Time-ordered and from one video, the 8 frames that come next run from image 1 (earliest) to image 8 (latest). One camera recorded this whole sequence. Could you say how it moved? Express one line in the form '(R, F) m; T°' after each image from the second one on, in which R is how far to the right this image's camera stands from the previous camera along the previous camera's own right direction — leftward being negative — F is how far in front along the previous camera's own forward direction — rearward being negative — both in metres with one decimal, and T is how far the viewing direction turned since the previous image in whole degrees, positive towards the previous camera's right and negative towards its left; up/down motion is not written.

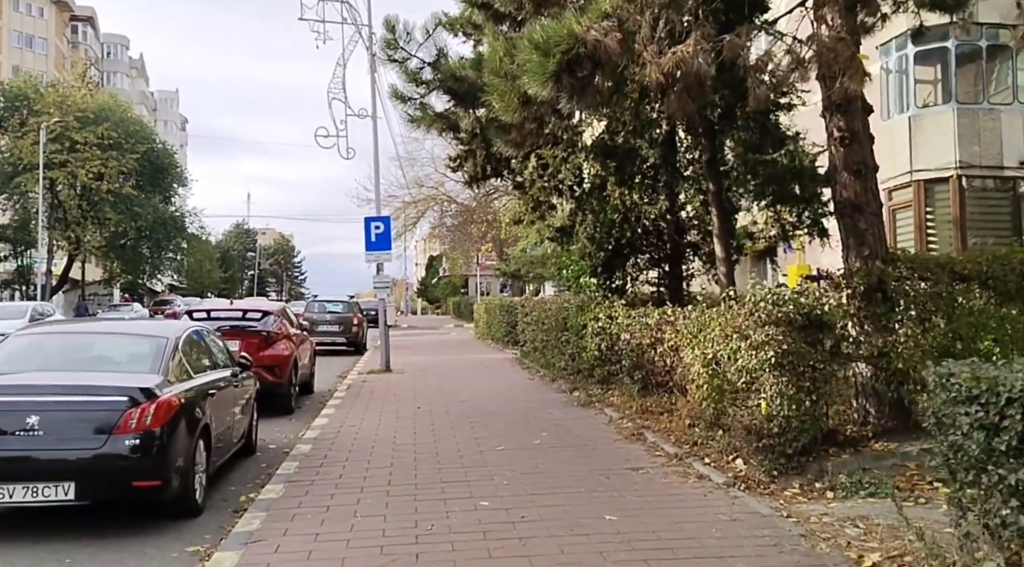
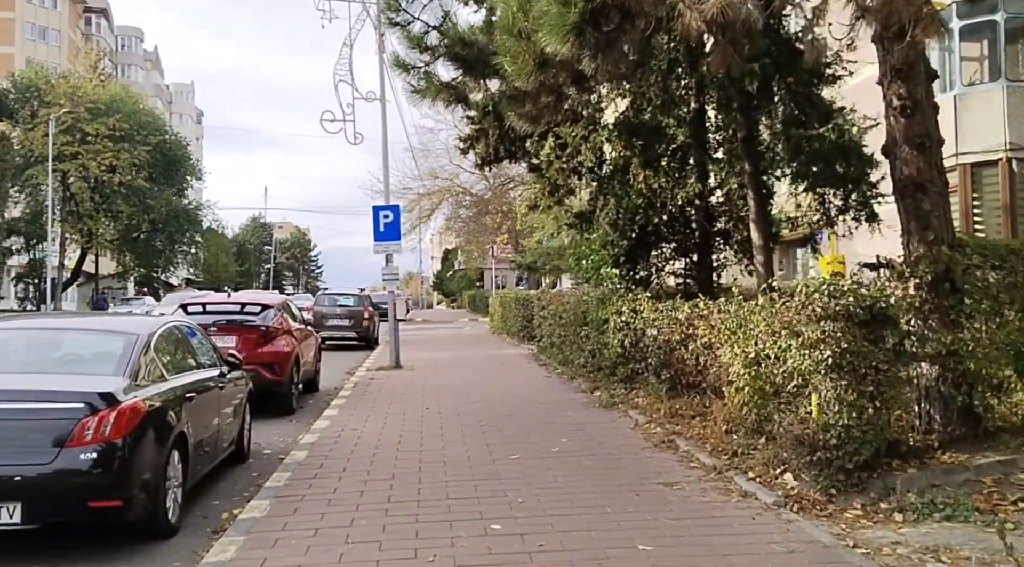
(0.0, +0.9) m; -1°
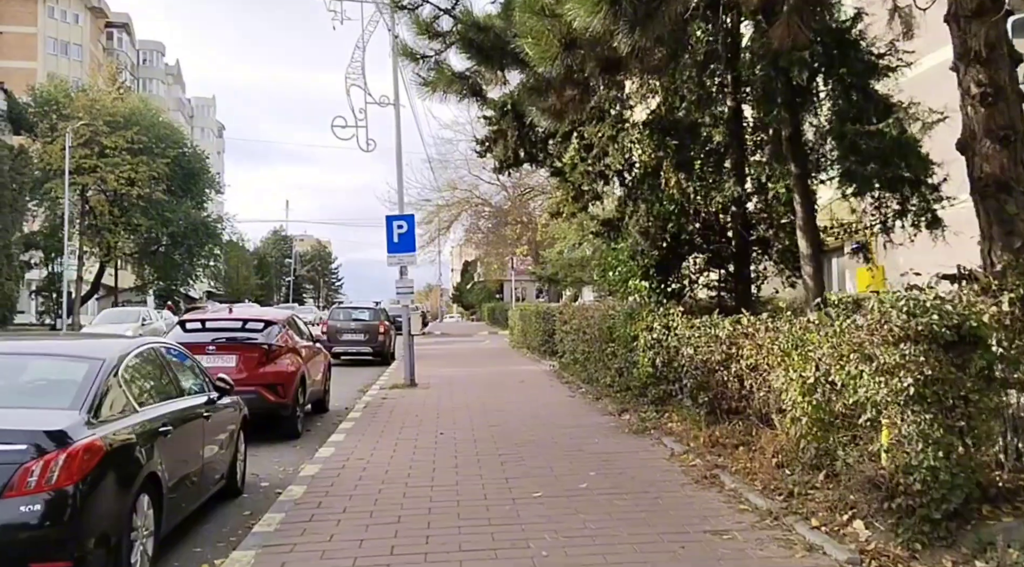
(0.0, +0.9) m; -1°
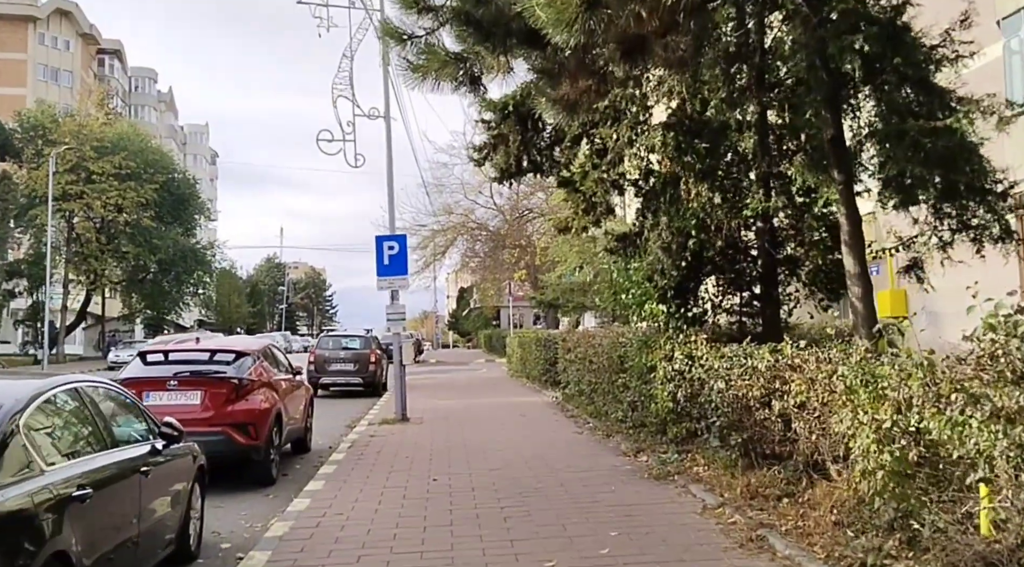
(-0.1, +1.2) m; 0°
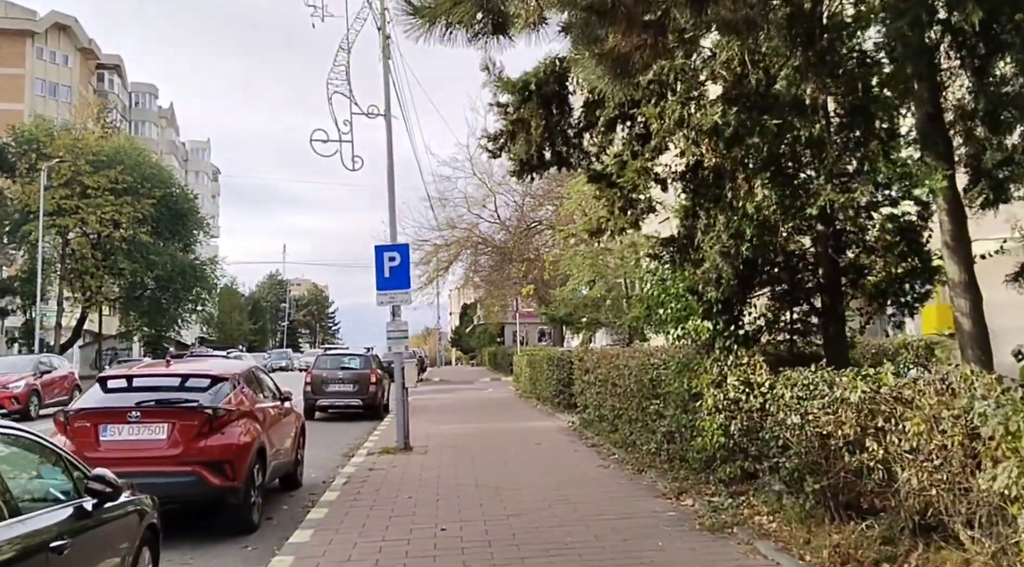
(-0.2, +1.4) m; 0°
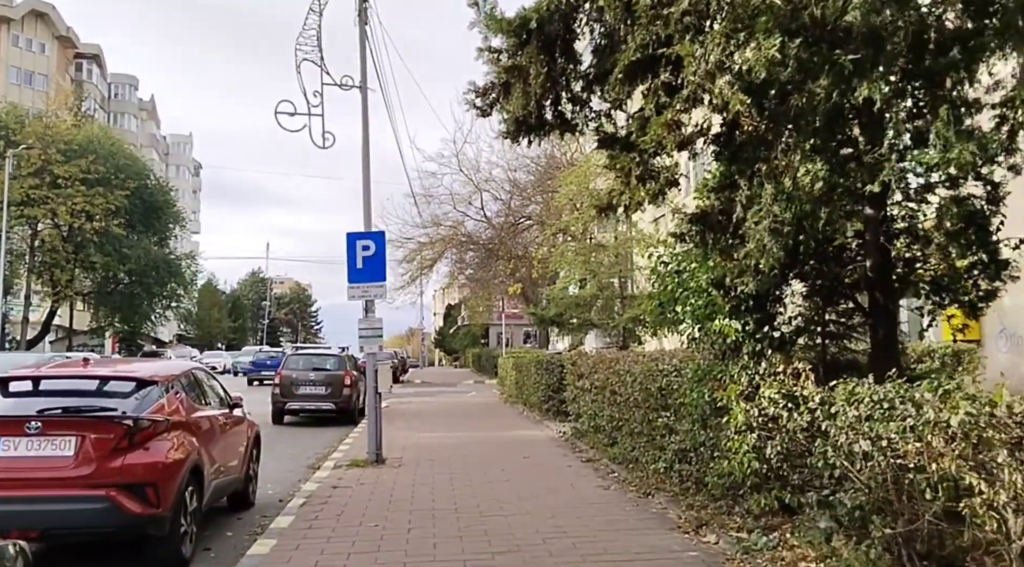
(0.0, +1.5) m; +1°
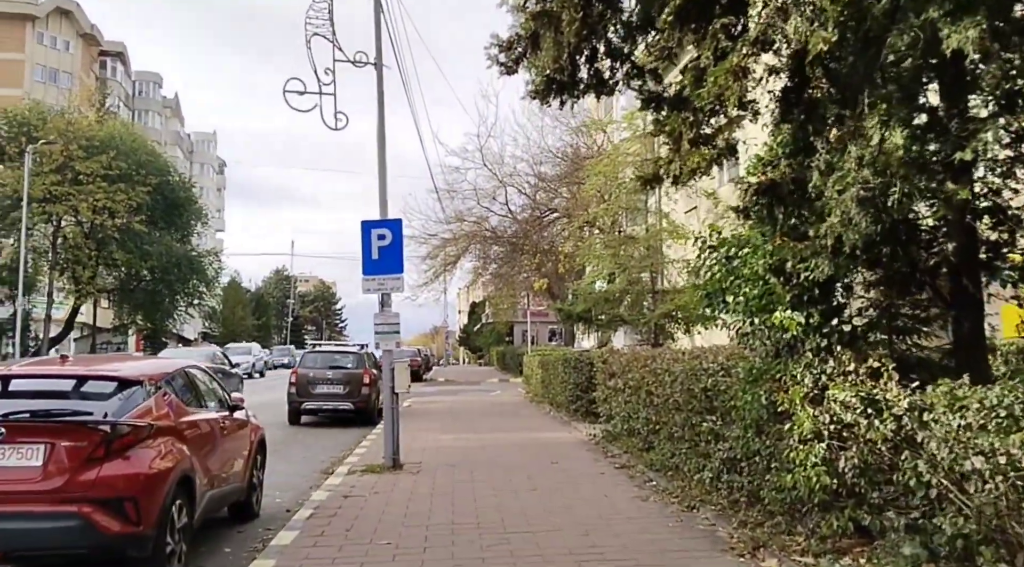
(0.0, +0.9) m; -2°
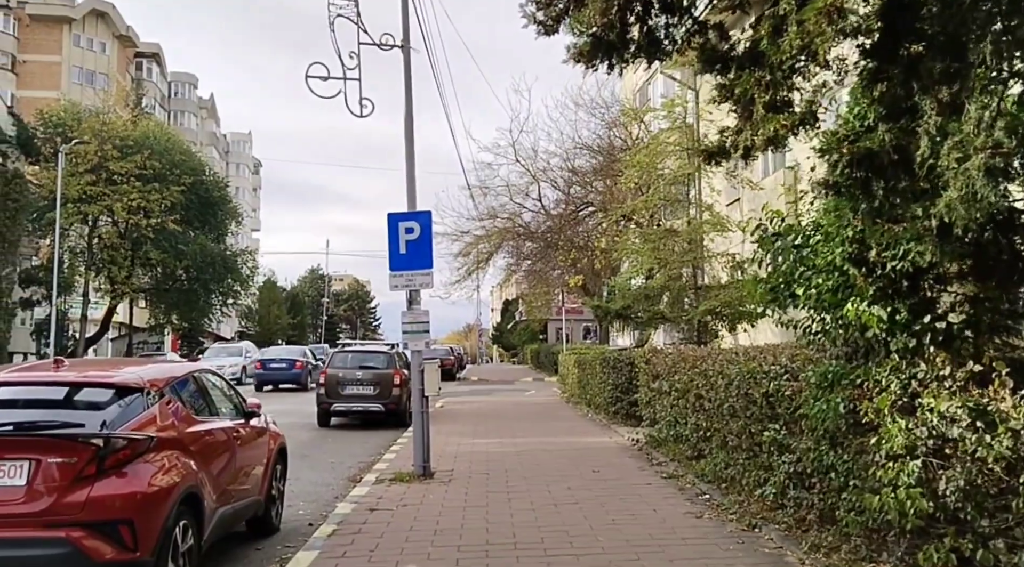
(0.0, +0.7) m; -2°
